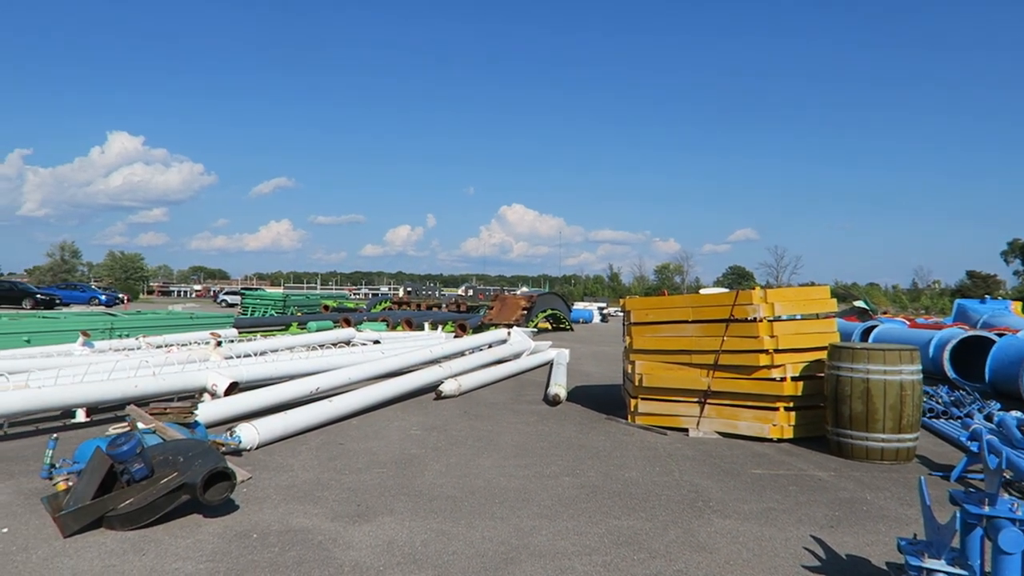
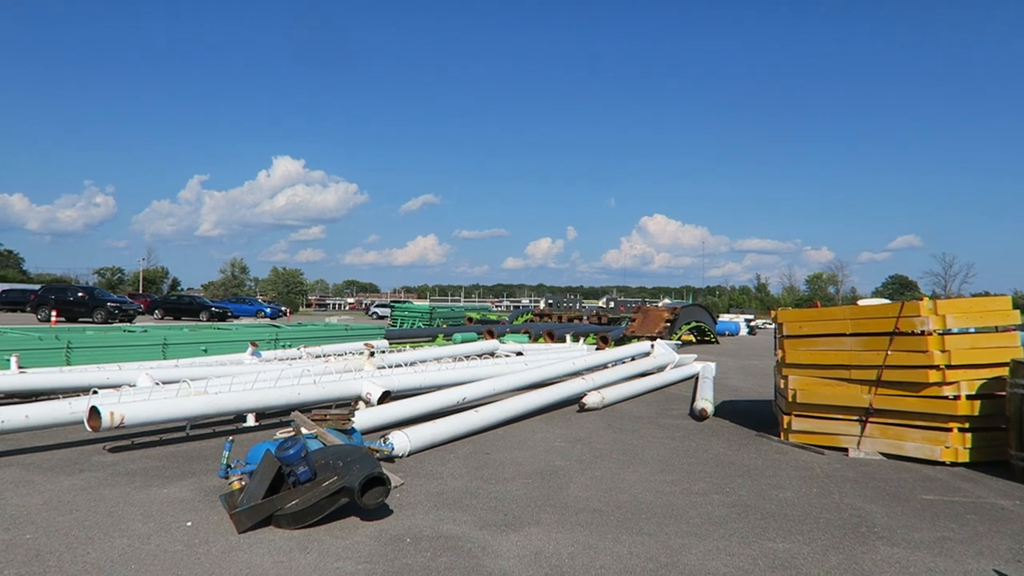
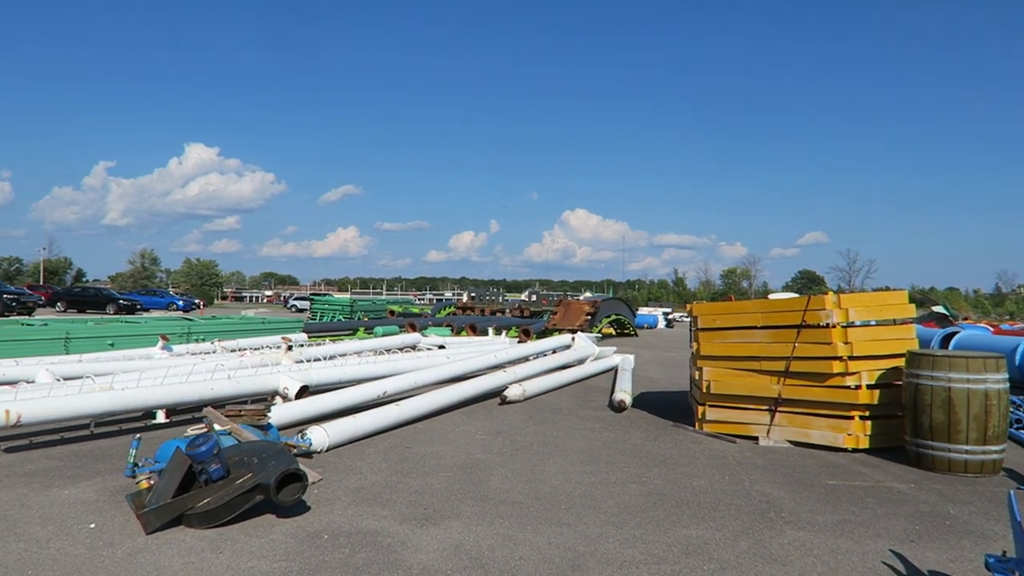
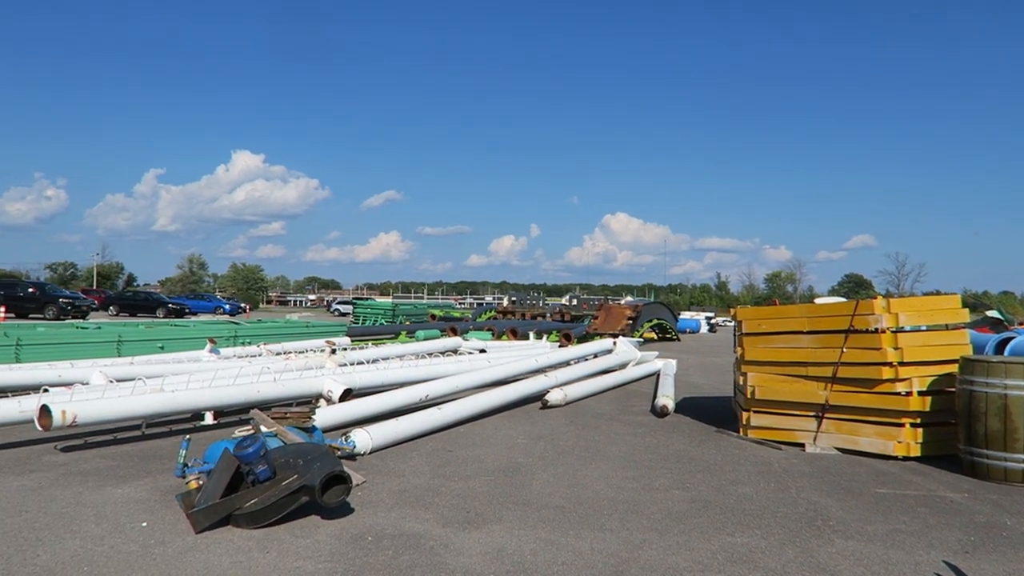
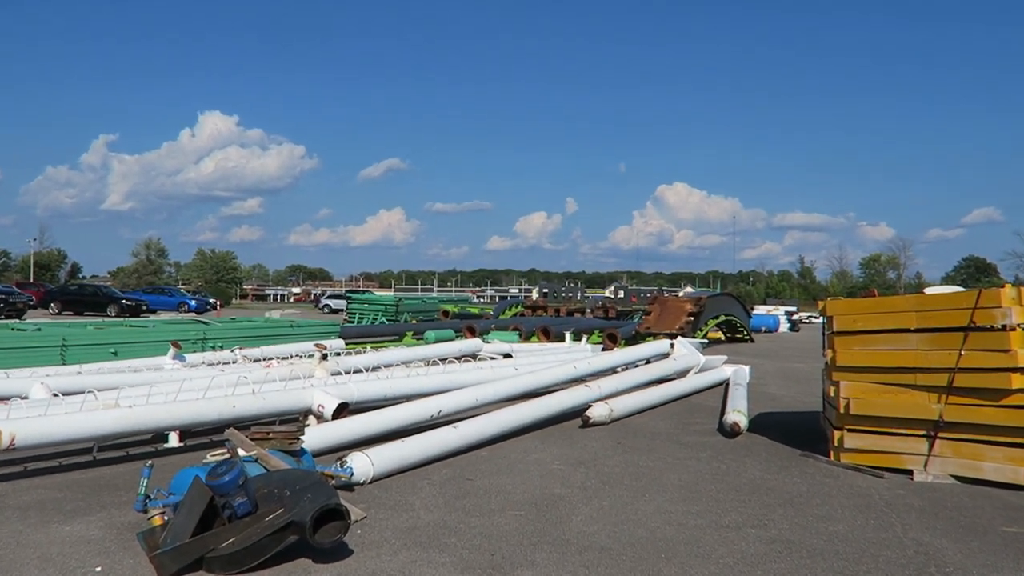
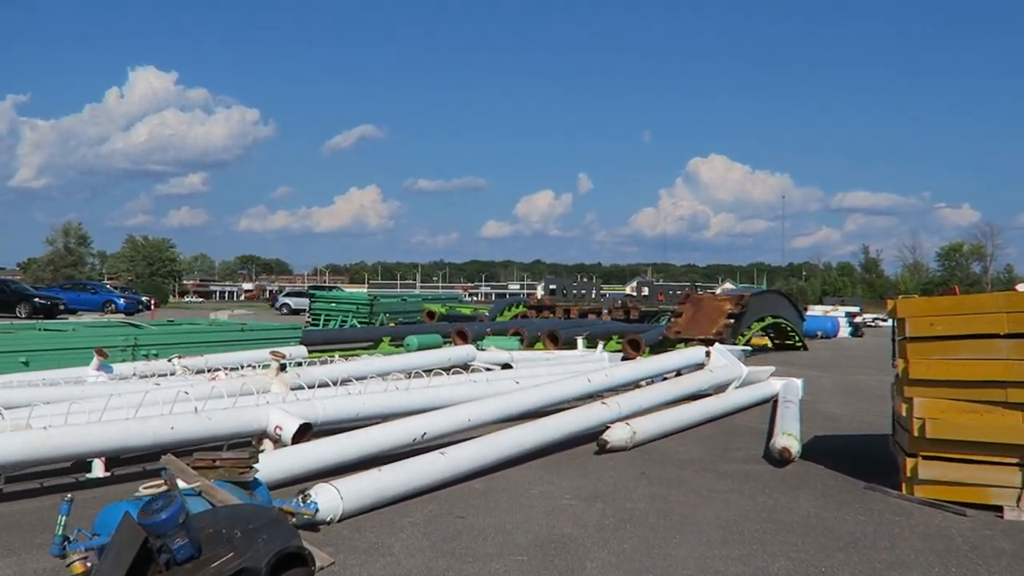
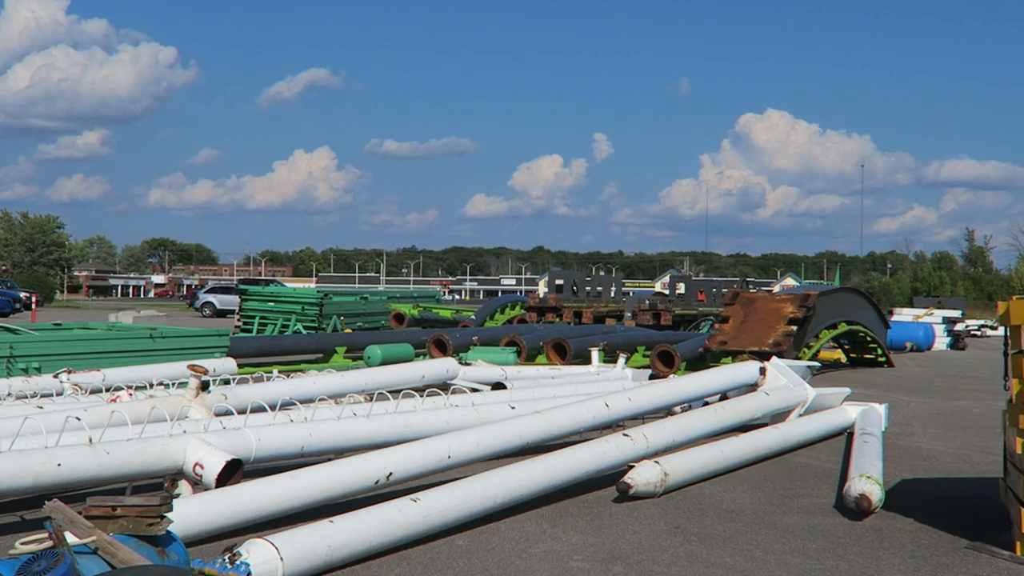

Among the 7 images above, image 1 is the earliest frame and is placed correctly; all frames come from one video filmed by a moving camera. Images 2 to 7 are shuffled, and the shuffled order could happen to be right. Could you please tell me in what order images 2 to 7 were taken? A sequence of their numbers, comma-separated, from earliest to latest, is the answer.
3, 4, 2, 5, 6, 7
